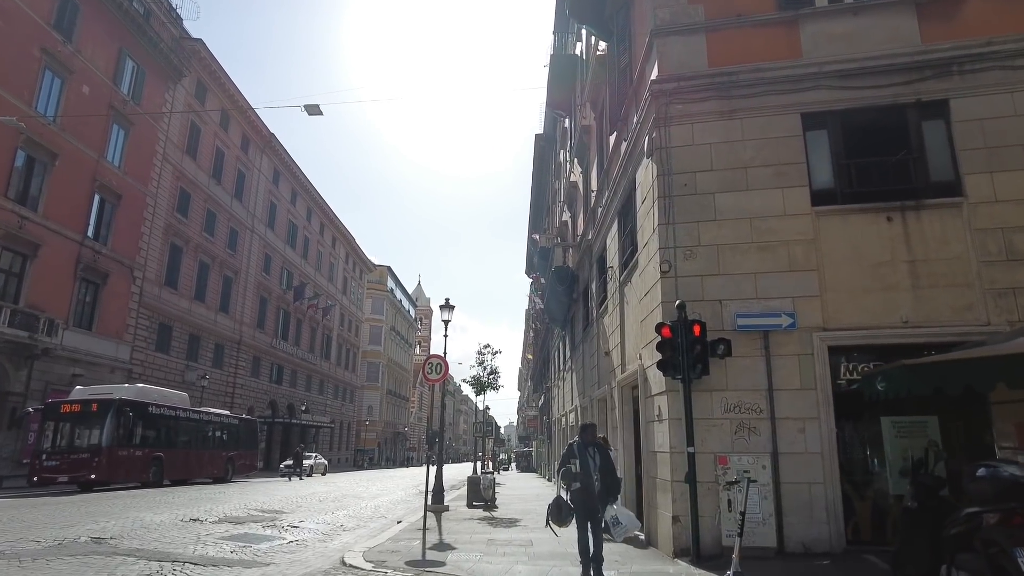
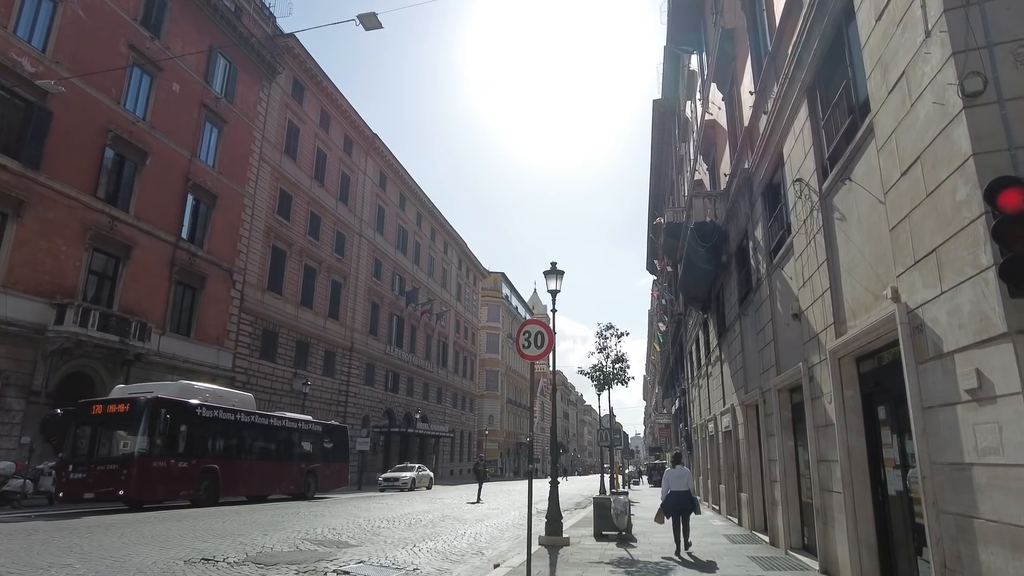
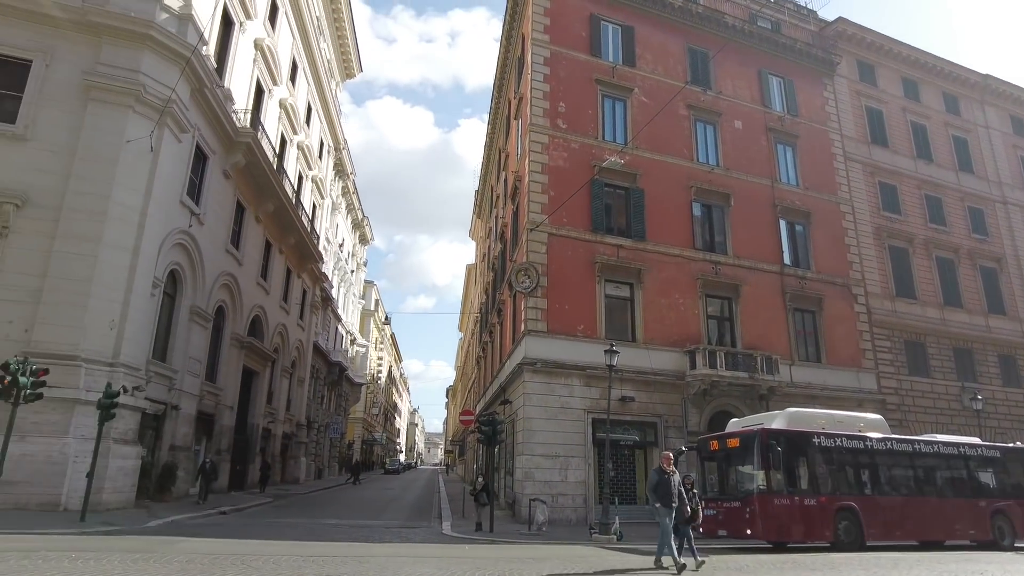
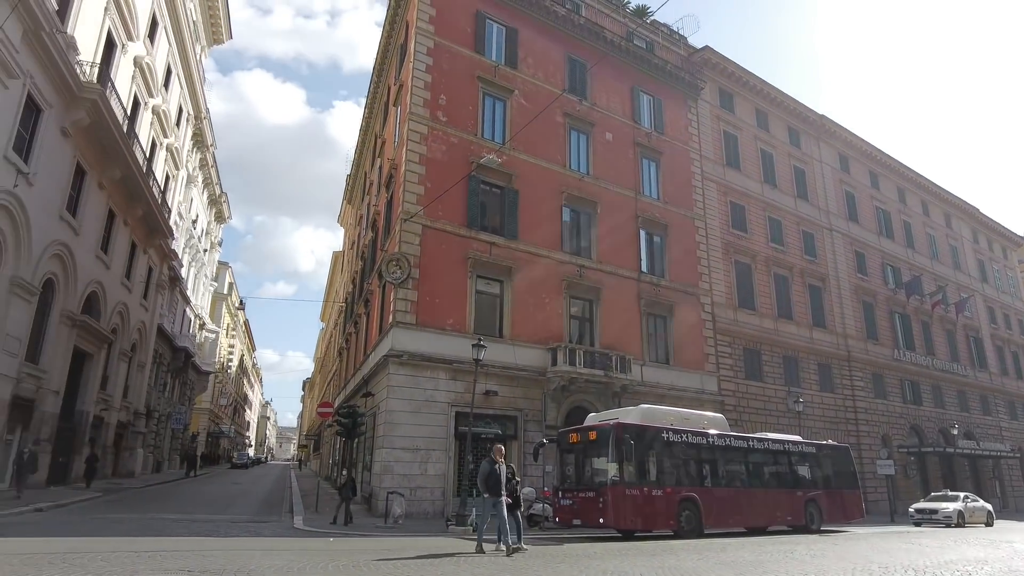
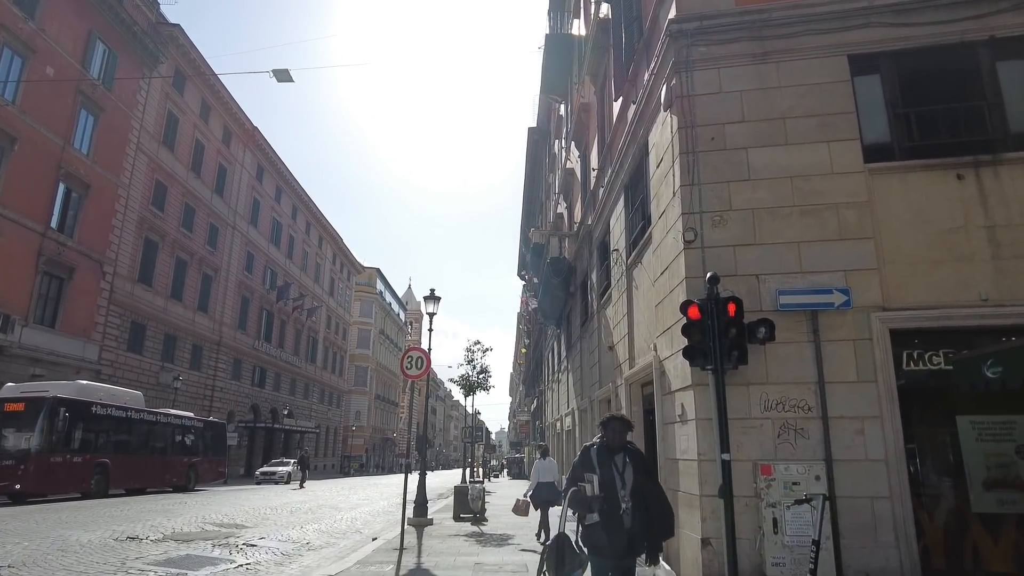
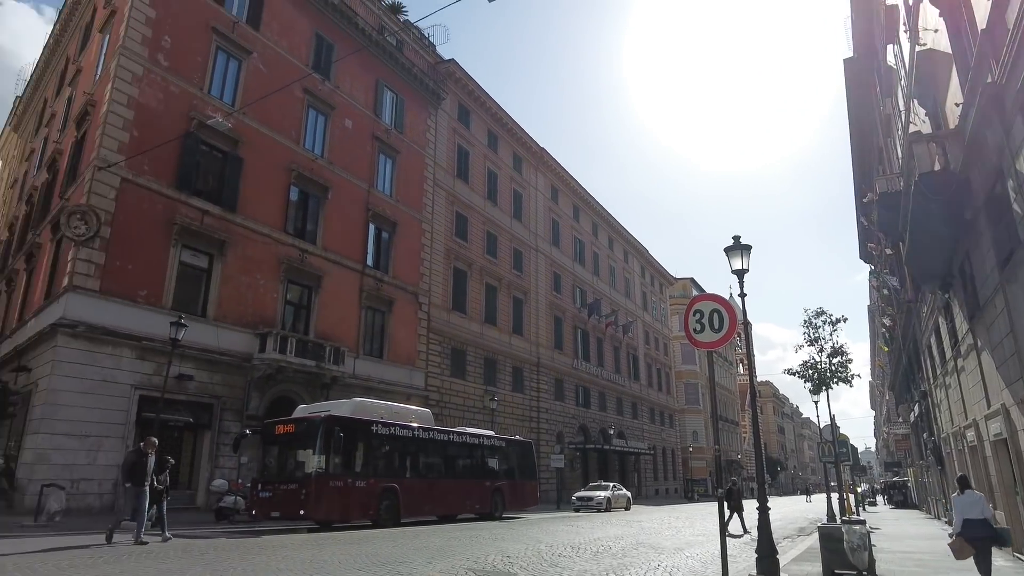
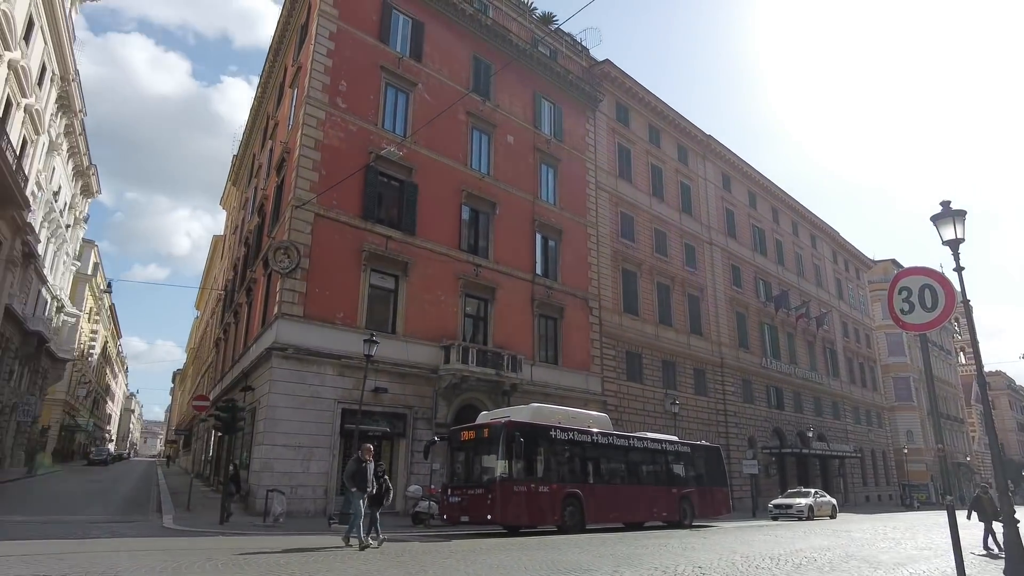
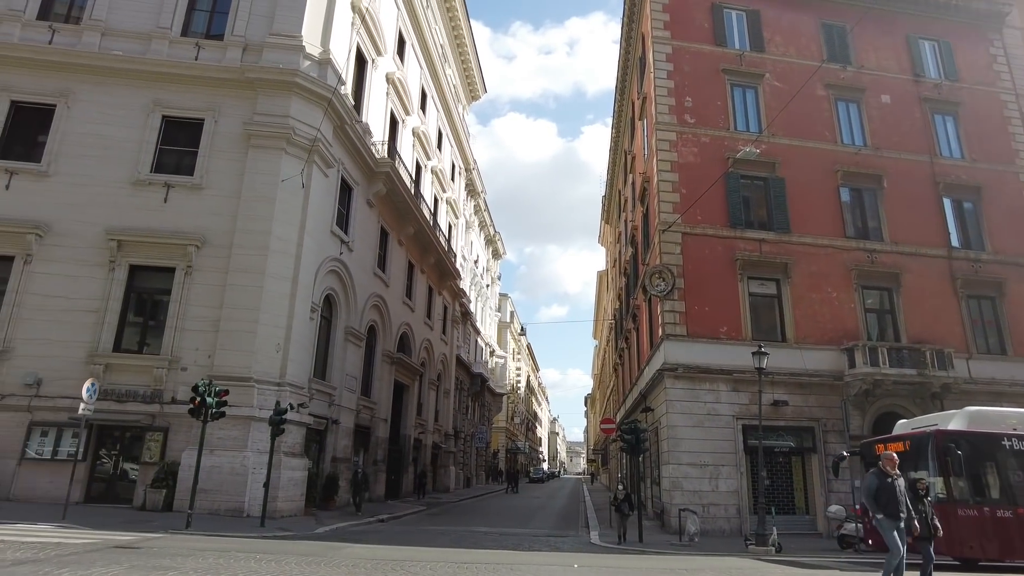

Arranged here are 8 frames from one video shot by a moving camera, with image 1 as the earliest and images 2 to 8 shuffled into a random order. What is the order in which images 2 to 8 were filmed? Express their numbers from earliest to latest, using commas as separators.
5, 2, 6, 7, 4, 3, 8
